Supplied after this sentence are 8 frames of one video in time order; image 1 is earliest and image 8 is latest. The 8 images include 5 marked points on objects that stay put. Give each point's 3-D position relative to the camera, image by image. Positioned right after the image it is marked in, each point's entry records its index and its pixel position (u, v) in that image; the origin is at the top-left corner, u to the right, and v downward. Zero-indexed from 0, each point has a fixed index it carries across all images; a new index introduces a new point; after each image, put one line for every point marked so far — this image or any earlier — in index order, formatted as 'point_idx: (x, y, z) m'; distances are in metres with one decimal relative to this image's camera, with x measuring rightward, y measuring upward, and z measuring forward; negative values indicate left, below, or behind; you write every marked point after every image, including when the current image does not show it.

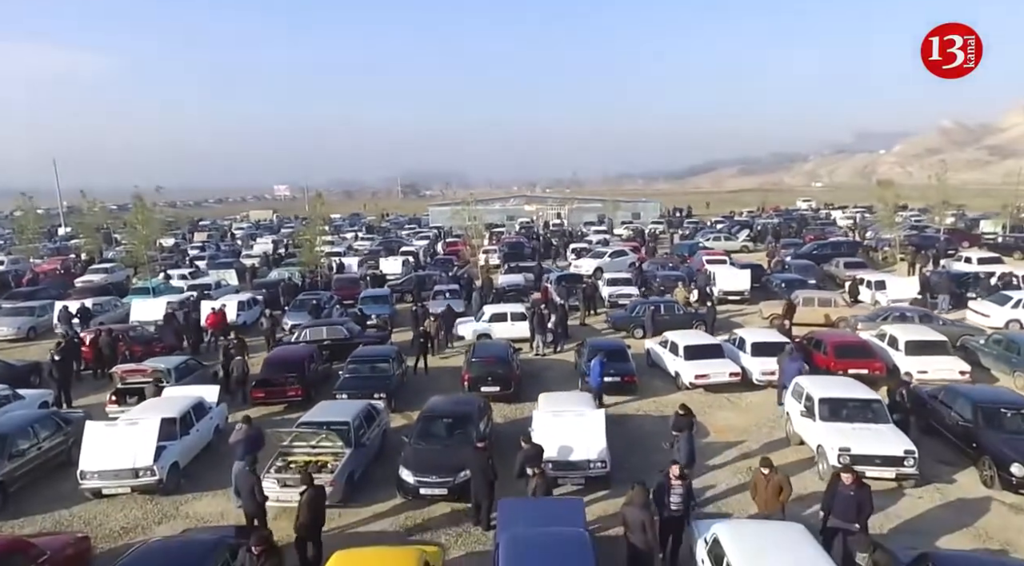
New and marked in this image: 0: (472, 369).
0: (-0.9, -2.1, +19.3) m
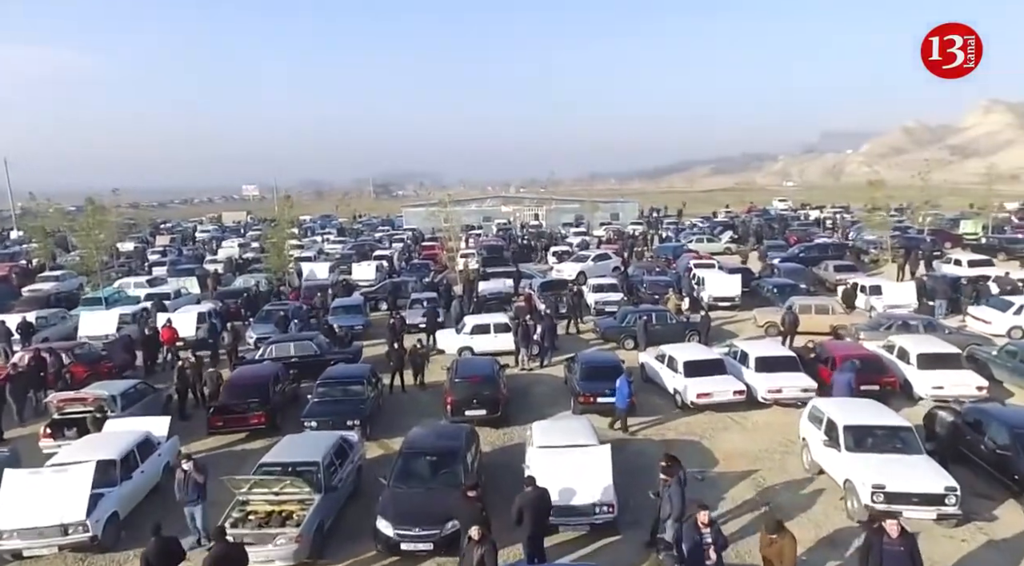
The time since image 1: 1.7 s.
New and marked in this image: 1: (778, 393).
0: (-1.2, -2.4, +17.6) m
1: (+5.9, -2.4, +18.2) m
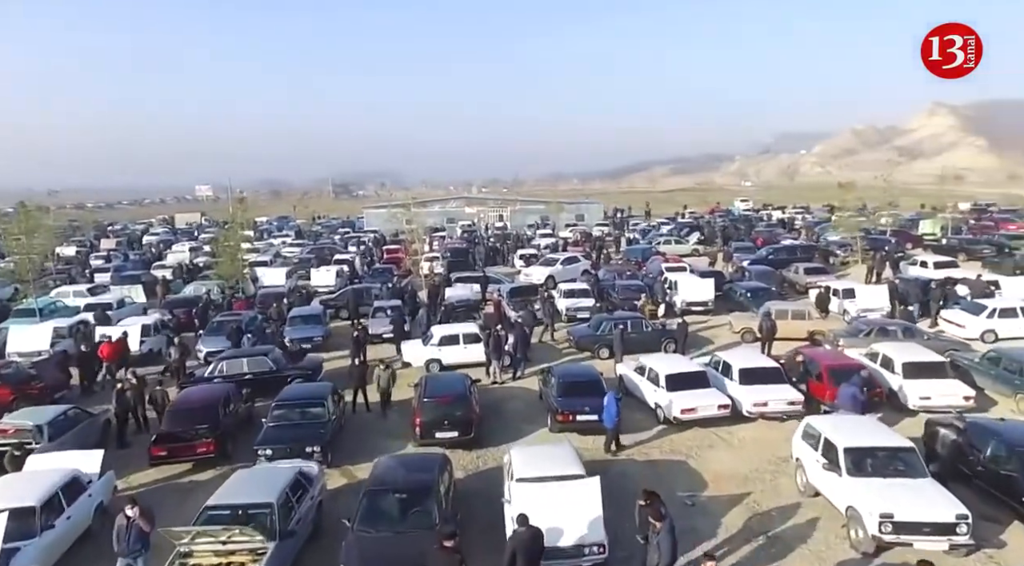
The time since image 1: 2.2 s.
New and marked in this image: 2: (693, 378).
0: (-1.8, -2.6, +16.3) m
1: (+5.4, -2.6, +17.3) m
2: (+4.0, -2.1, +18.1) m
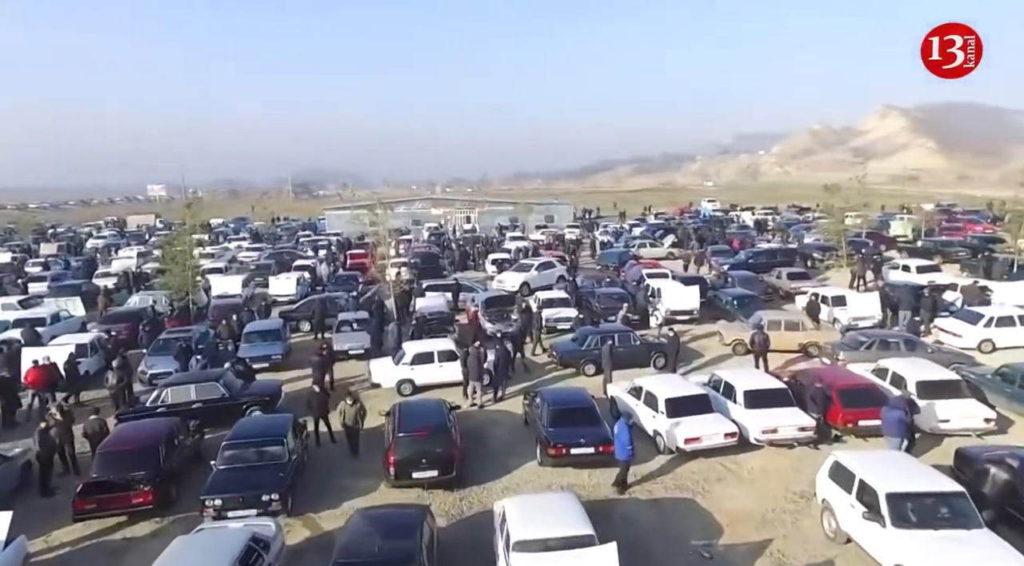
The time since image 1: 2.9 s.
0: (-2.0, -2.9, +14.4) m
1: (+5.1, -2.9, +15.7) m
2: (+3.7, -2.4, +16.4) m
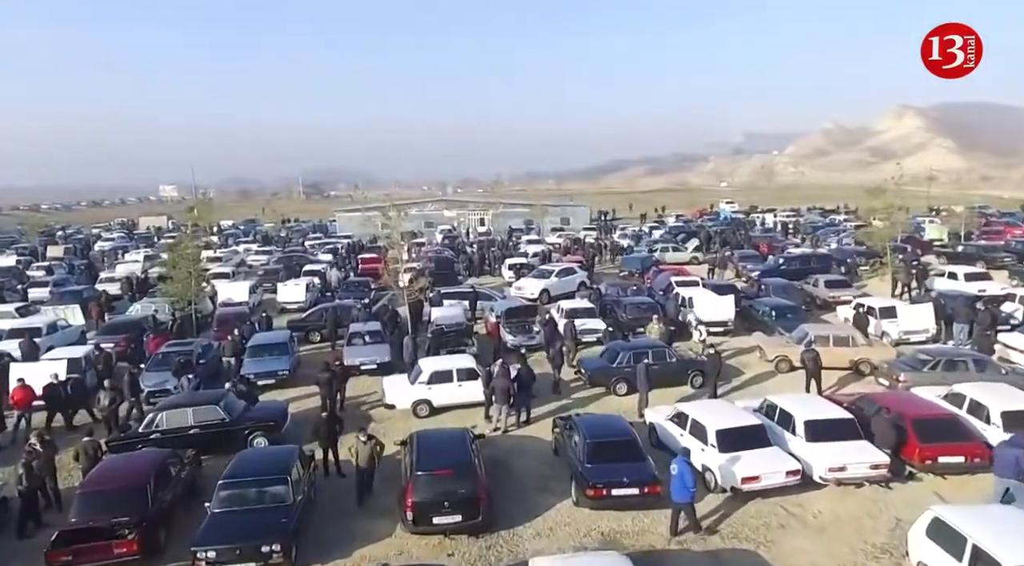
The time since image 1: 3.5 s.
0: (-1.5, -3.2, +12.6) m
1: (+5.6, -3.2, +13.8) m
2: (+4.3, -2.7, +14.6) m
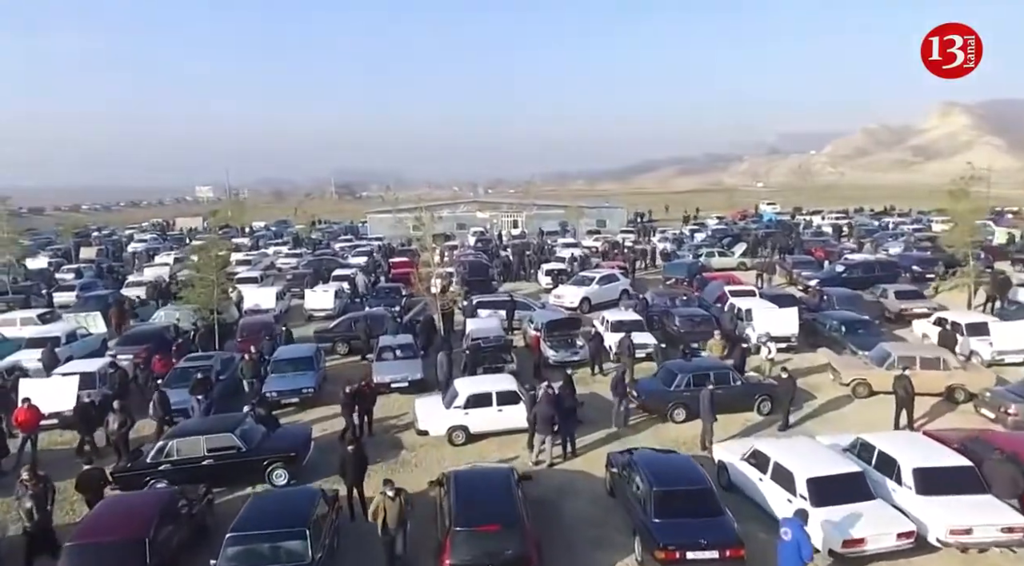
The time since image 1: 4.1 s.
0: (-0.7, -3.5, +10.6) m
1: (+6.4, -3.5, +11.5) m
2: (+5.1, -3.0, +12.4) m
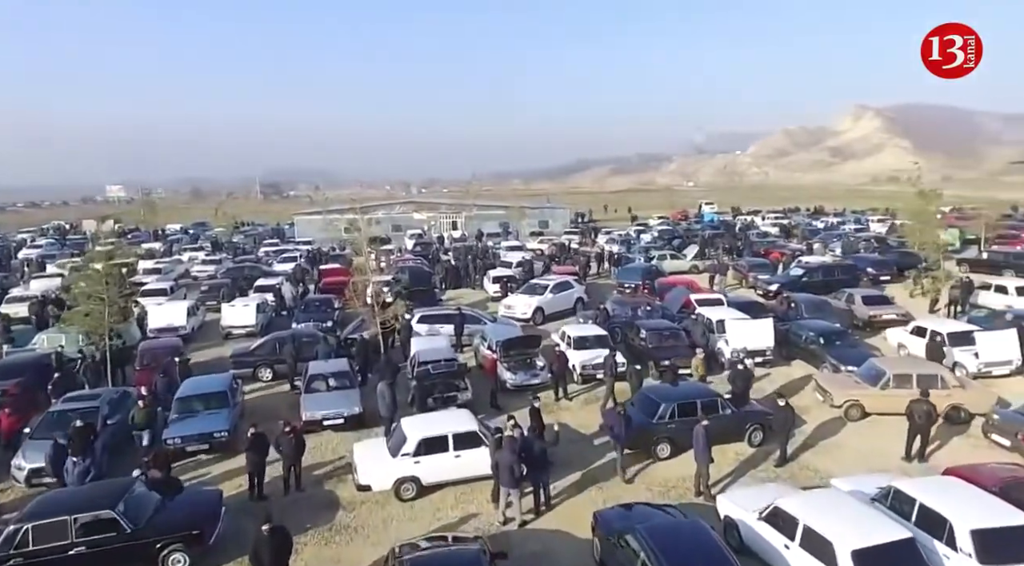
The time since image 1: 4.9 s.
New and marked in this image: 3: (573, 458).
0: (-0.8, -3.9, +7.6) m
1: (+6.2, -3.8, +9.1) m
2: (+4.8, -3.3, +9.8) m
3: (+1.1, -3.4, +16.8) m
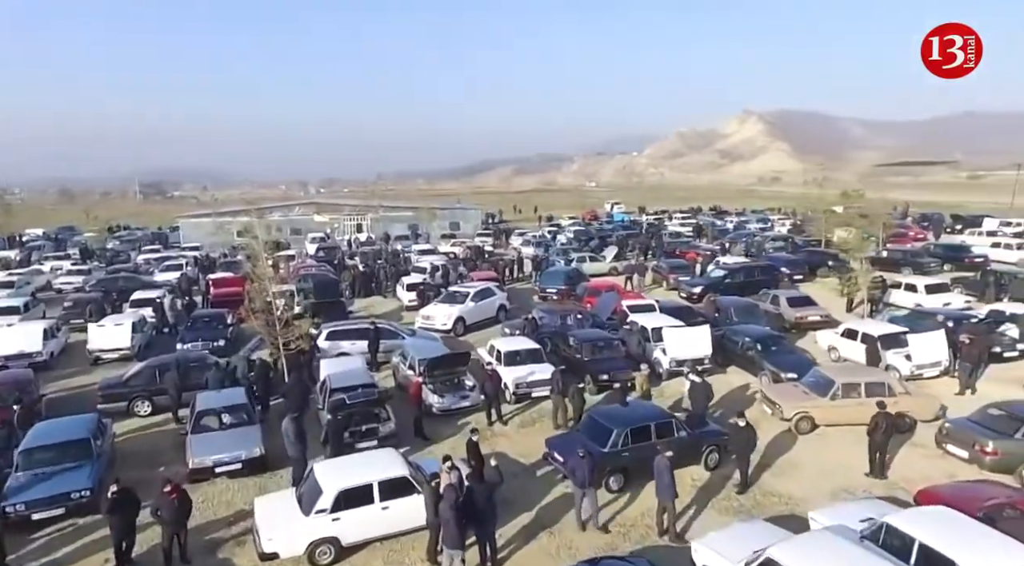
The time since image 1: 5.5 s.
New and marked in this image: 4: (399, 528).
0: (-0.9, -4.1, +5.2) m
1: (+5.9, -4.0, +7.5) m
2: (+4.4, -3.5, +8.0) m
3: (-0.1, -3.6, +14.5) m
4: (-1.7, -3.7, +12.1) m
